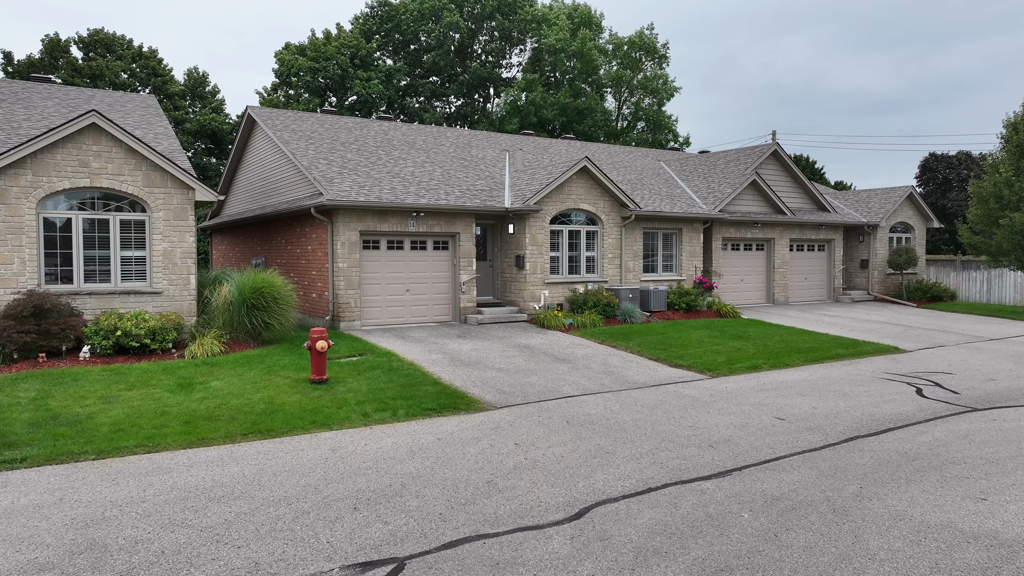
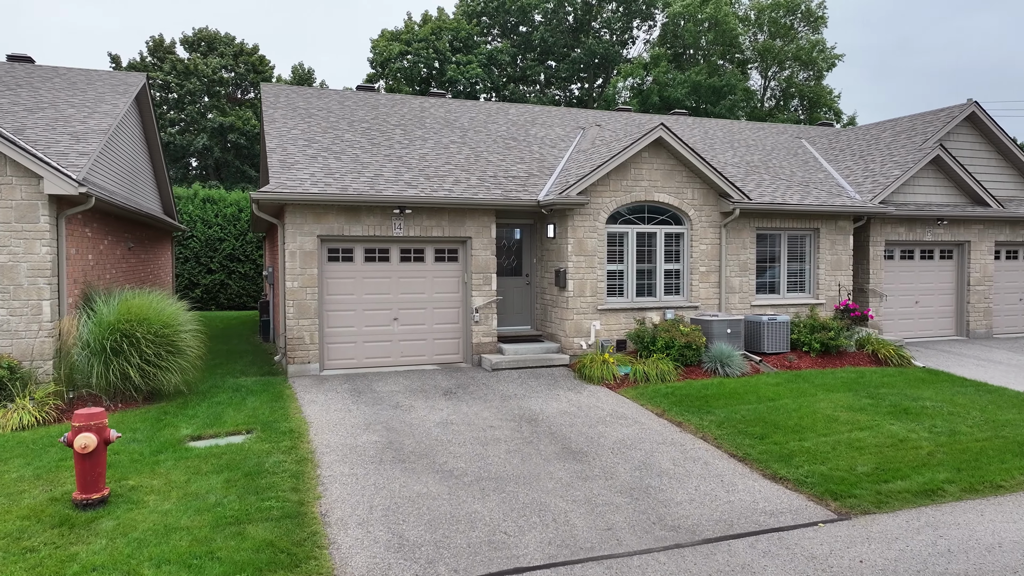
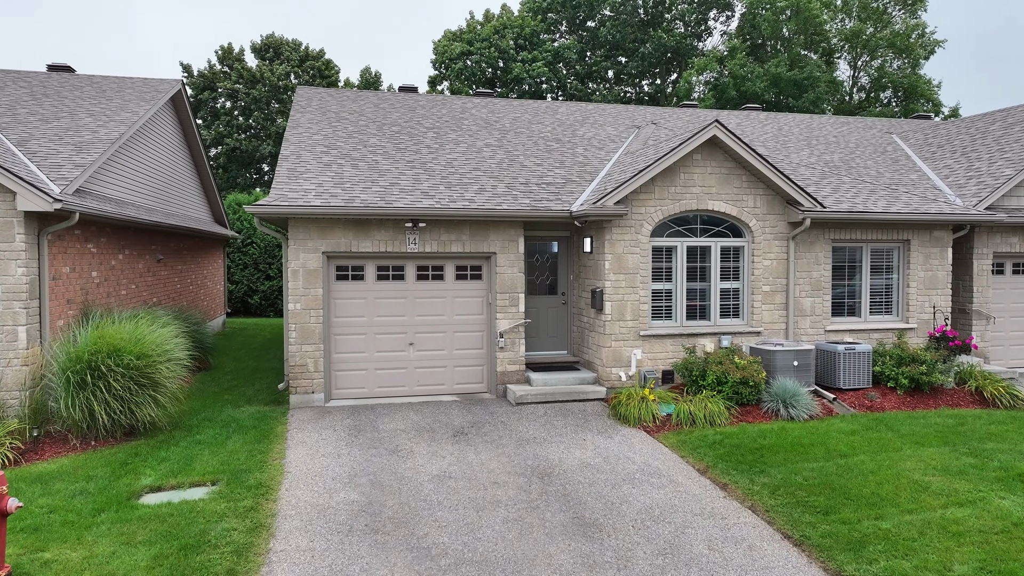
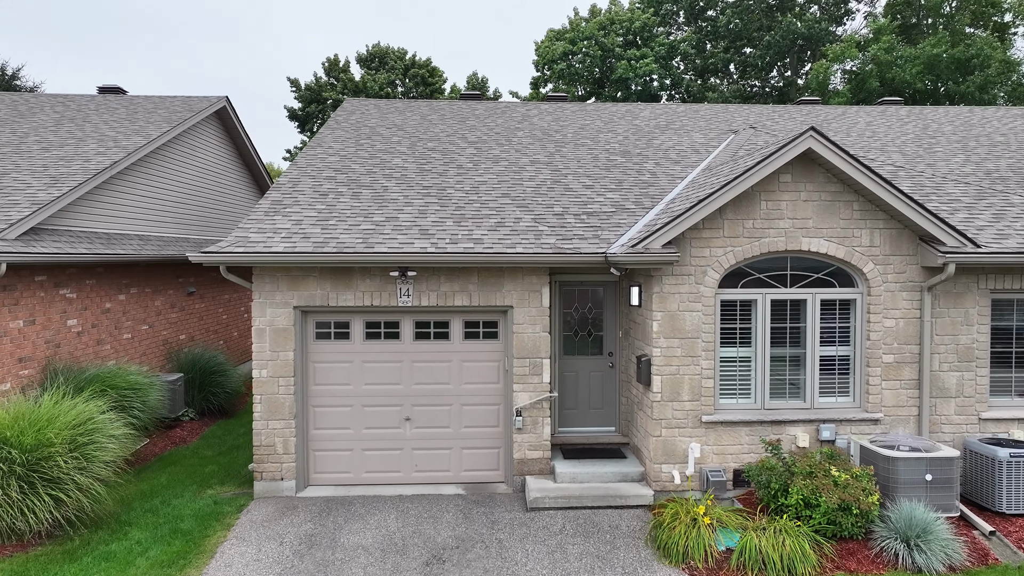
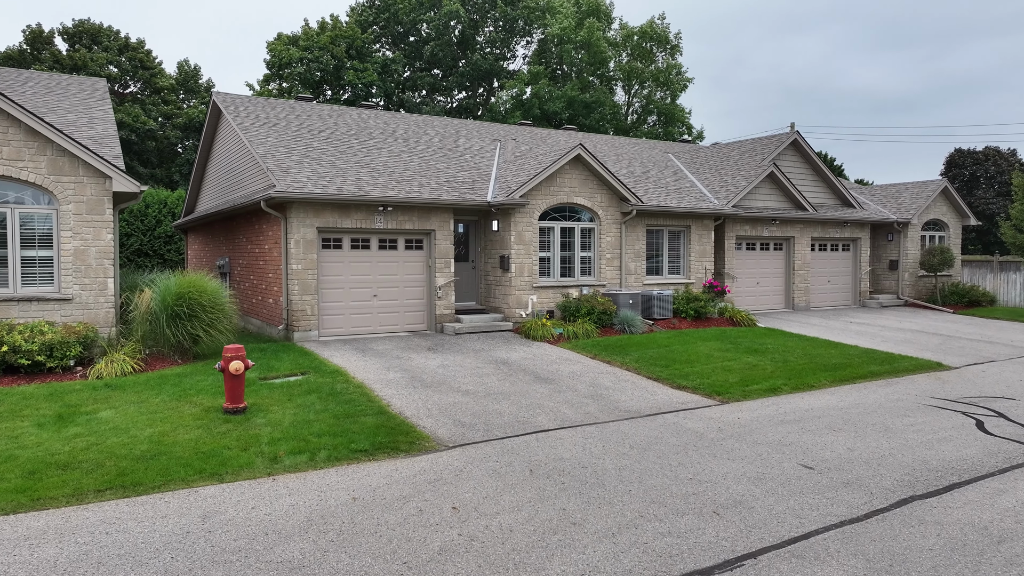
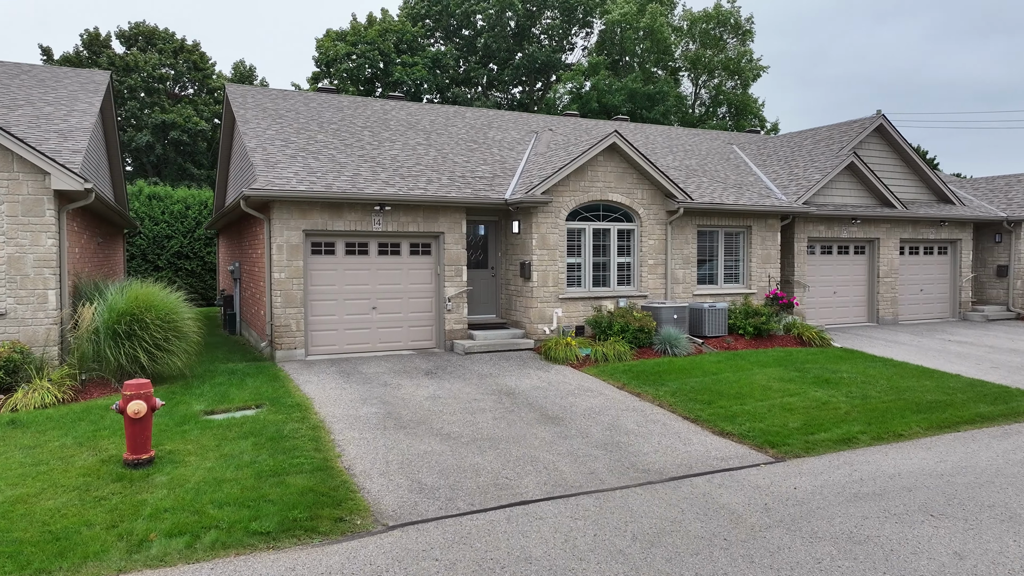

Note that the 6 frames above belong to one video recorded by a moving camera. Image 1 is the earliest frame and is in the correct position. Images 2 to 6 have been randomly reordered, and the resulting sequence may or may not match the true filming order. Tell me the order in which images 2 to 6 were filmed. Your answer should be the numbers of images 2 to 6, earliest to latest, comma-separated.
5, 6, 2, 3, 4
